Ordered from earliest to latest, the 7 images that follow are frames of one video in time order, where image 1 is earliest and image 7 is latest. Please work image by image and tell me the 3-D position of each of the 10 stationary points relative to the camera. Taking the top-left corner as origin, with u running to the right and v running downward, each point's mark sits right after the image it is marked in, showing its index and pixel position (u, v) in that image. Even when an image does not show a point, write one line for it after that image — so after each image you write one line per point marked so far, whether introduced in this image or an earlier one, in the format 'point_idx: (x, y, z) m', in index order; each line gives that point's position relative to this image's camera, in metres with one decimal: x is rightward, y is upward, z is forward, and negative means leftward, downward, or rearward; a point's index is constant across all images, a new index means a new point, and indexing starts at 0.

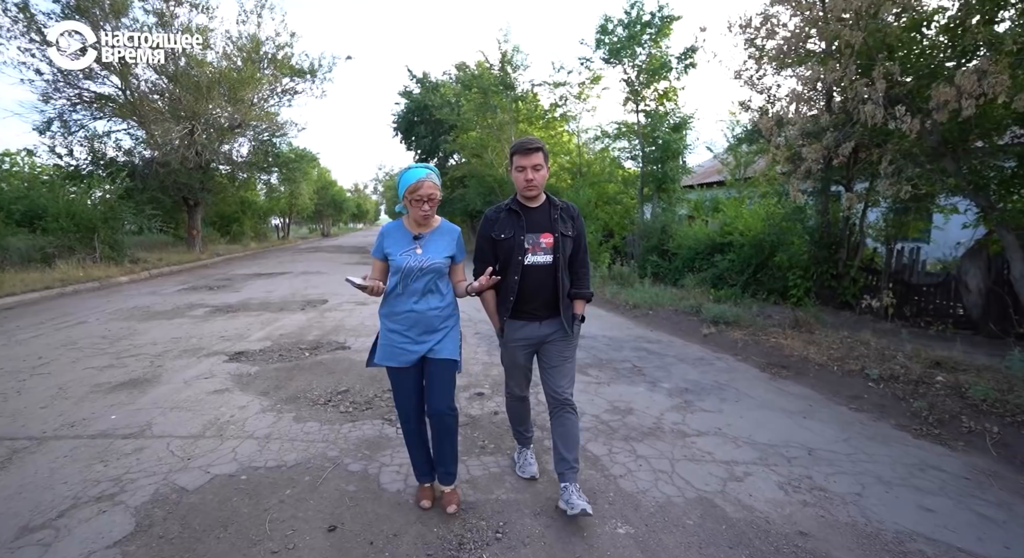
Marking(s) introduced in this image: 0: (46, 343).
0: (-6.2, -0.8, +6.5) m
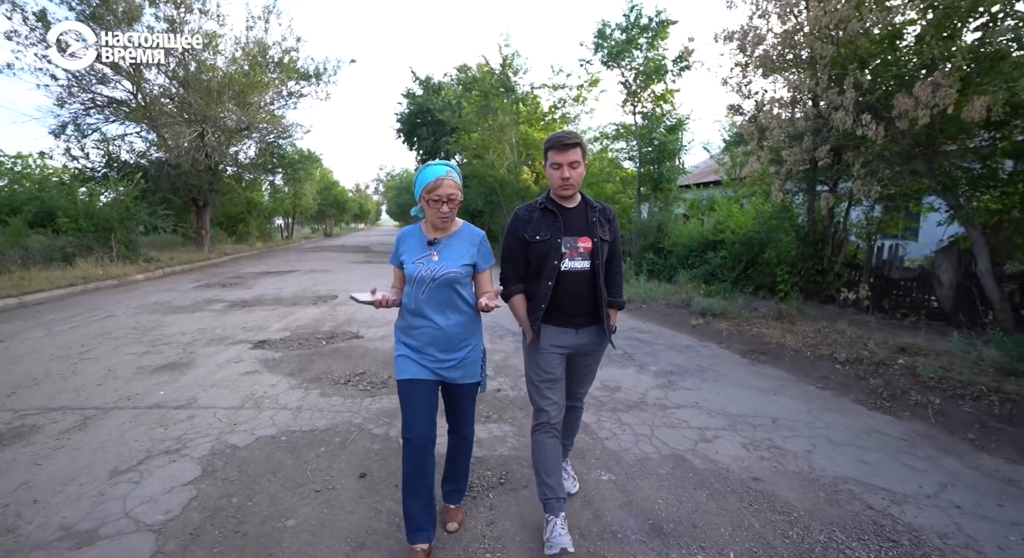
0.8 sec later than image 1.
0: (-6.2, -0.8, +7.1) m
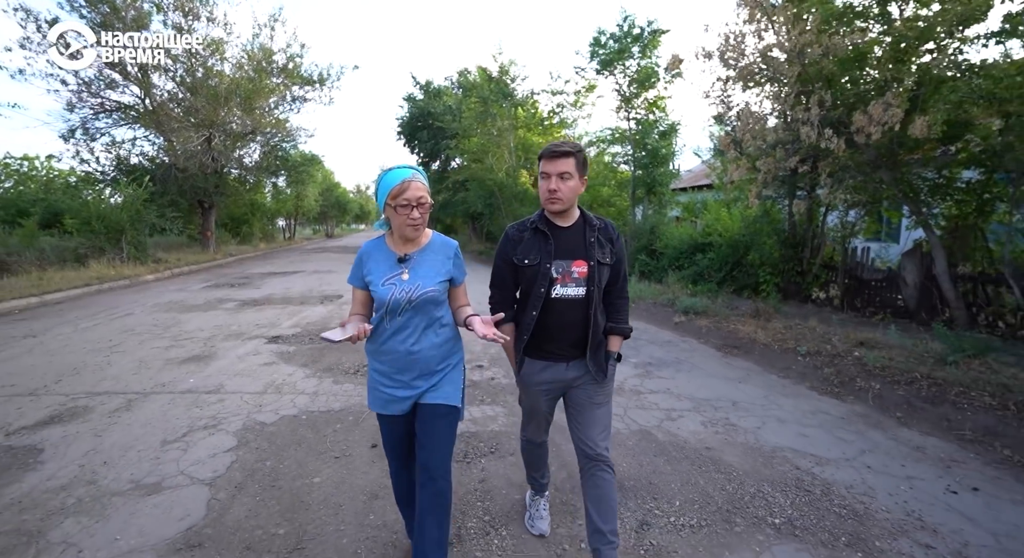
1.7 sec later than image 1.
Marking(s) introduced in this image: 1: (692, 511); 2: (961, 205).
0: (-6.3, -0.8, +7.6) m
1: (+1.1, -1.3, +2.7) m
2: (+6.5, +1.1, +7.2) m
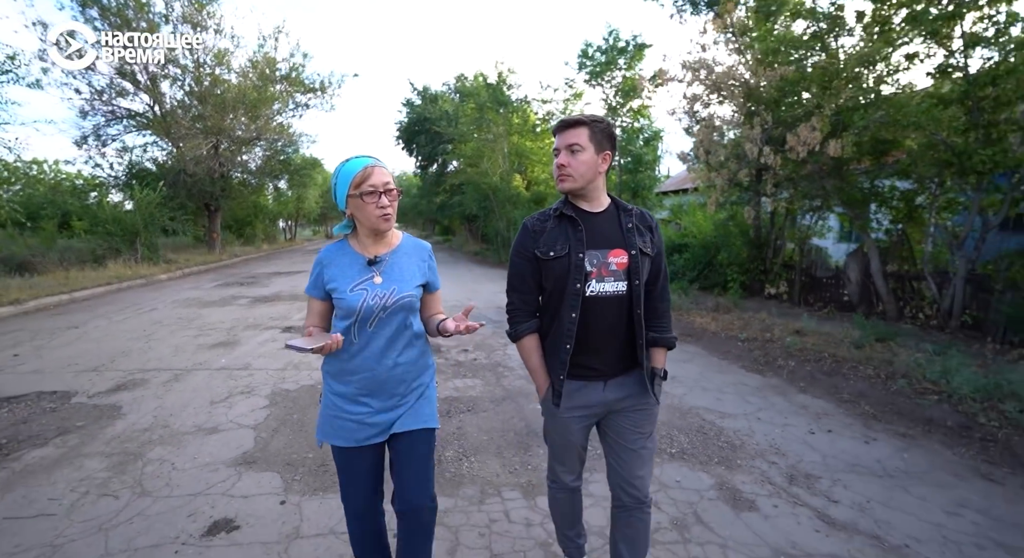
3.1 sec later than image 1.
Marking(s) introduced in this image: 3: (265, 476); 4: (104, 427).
0: (-6.6, -0.7, +8.6) m
1: (+0.8, -1.3, +3.7) m
2: (+6.3, +1.1, +8.2) m
3: (-1.6, -1.3, +3.2) m
4: (-3.3, -1.2, +4.0) m
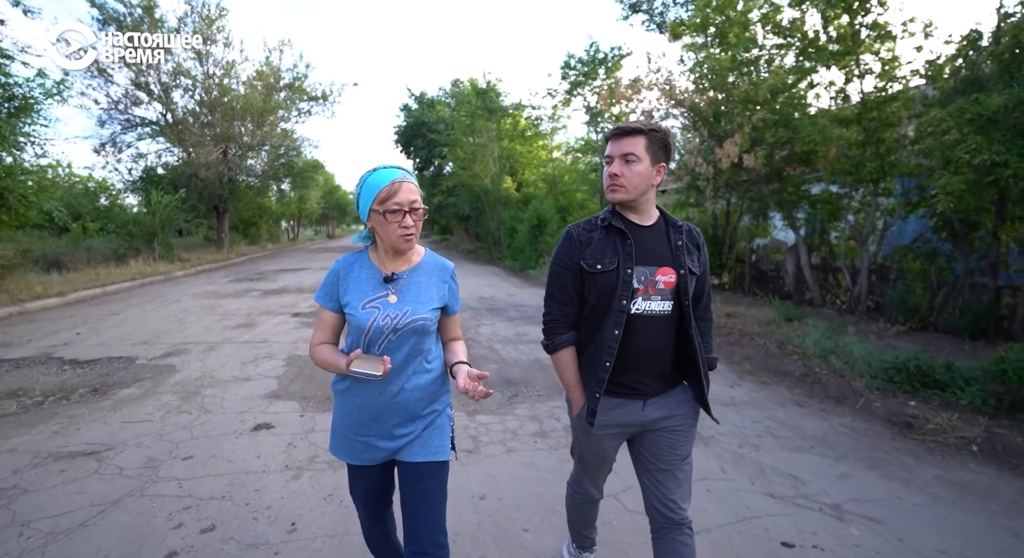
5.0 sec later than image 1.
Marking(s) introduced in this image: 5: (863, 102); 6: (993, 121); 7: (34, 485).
0: (-7.0, -0.6, +10.0) m
1: (+0.4, -1.1, +5.0) m
2: (+5.8, +1.3, +9.5) m
3: (-2.1, -1.1, +4.6) m
4: (-3.7, -1.1, +5.3) m
5: (+5.5, +2.7, +7.7) m
6: (+4.8, +1.6, +4.9) m
7: (-2.9, -1.3, +3.0) m
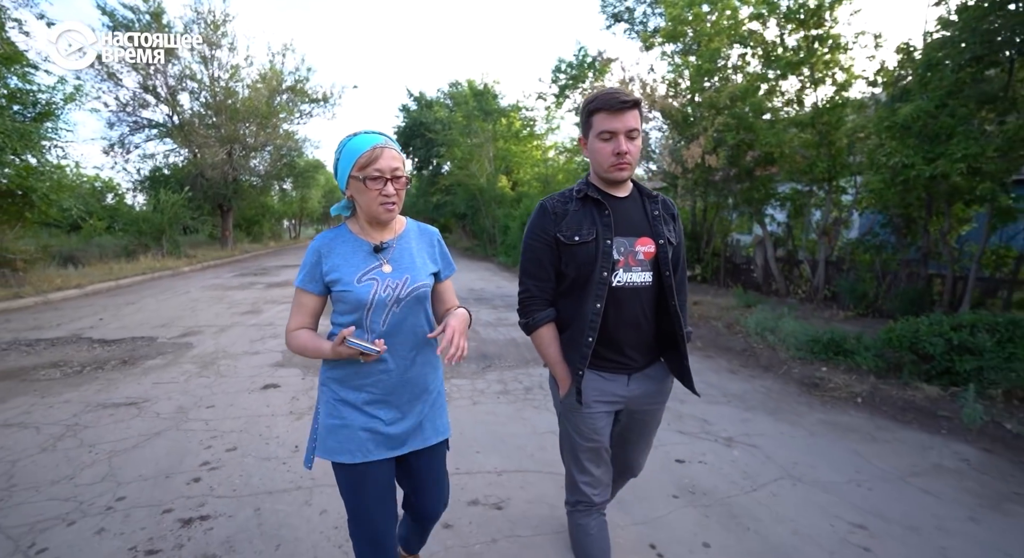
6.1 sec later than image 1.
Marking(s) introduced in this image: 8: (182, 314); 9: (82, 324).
0: (-7.3, -0.5, +10.8) m
1: (+0.1, -1.0, +5.8) m
2: (+5.5, +1.5, +10.2) m
3: (-2.4, -1.0, +5.3) m
4: (-4.0, -0.9, +6.1) m
5: (+5.2, +2.9, +8.4) m
6: (+4.5, +1.7, +5.6) m
7: (-3.2, -1.1, +3.8) m
8: (-5.9, -0.7, +8.8) m
9: (-6.8, -0.7, +7.8) m
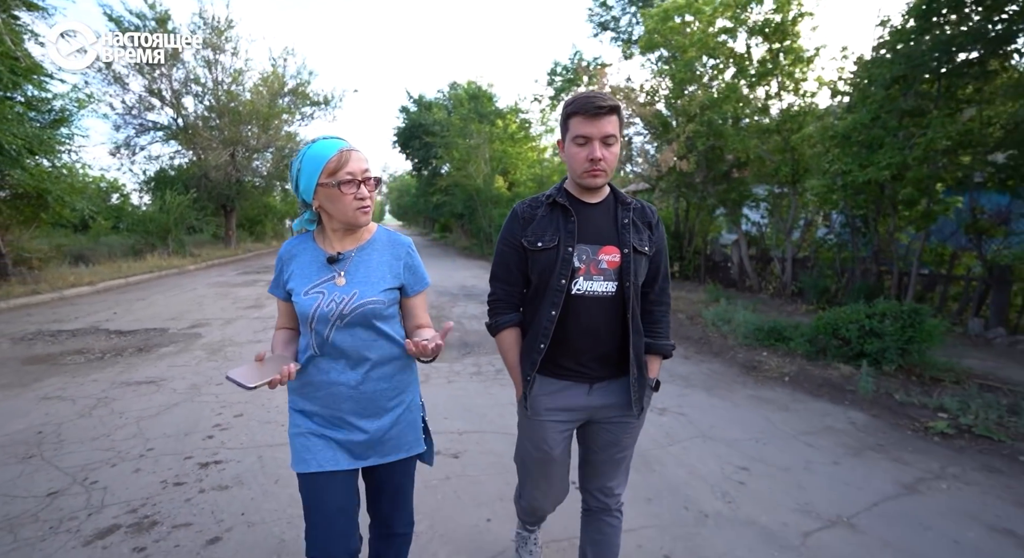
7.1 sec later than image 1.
0: (-7.5, -0.4, +11.4) m
1: (-0.2, -0.9, +6.4) m
2: (+5.3, +1.5, +10.8) m
3: (-2.7, -0.9, +5.9) m
4: (-4.3, -0.8, +6.7) m
5: (+4.9, +3.0, +9.0) m
6: (+4.2, +1.8, +6.2) m
7: (-3.5, -1.0, +4.4) m
8: (-6.1, -0.6, +9.4) m
9: (-7.1, -0.7, +8.5) m
